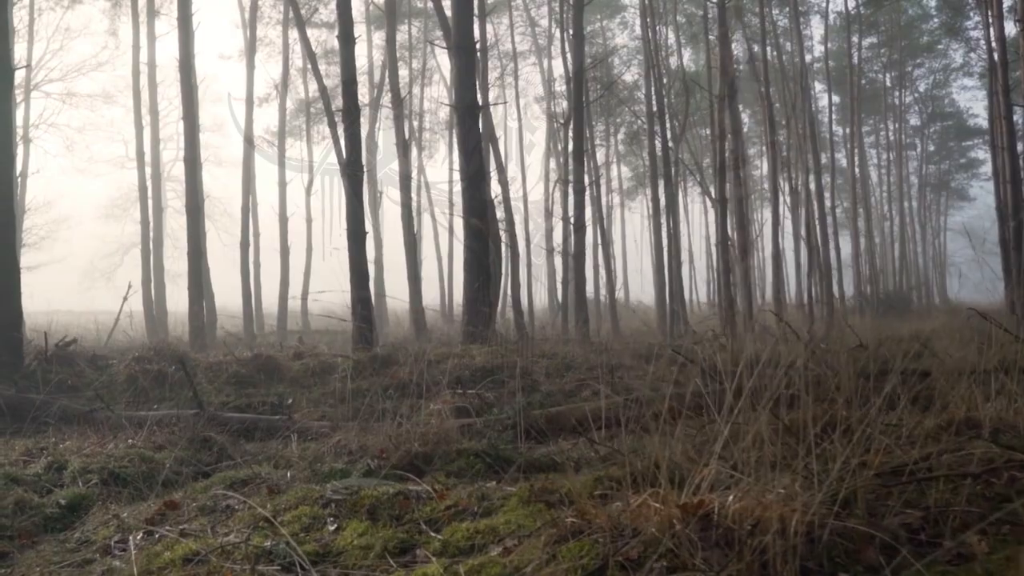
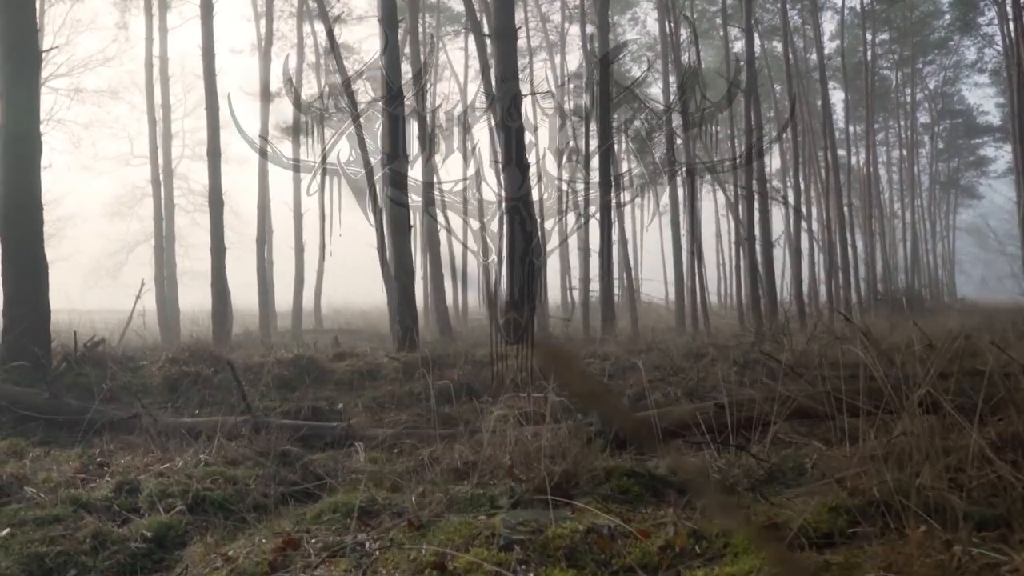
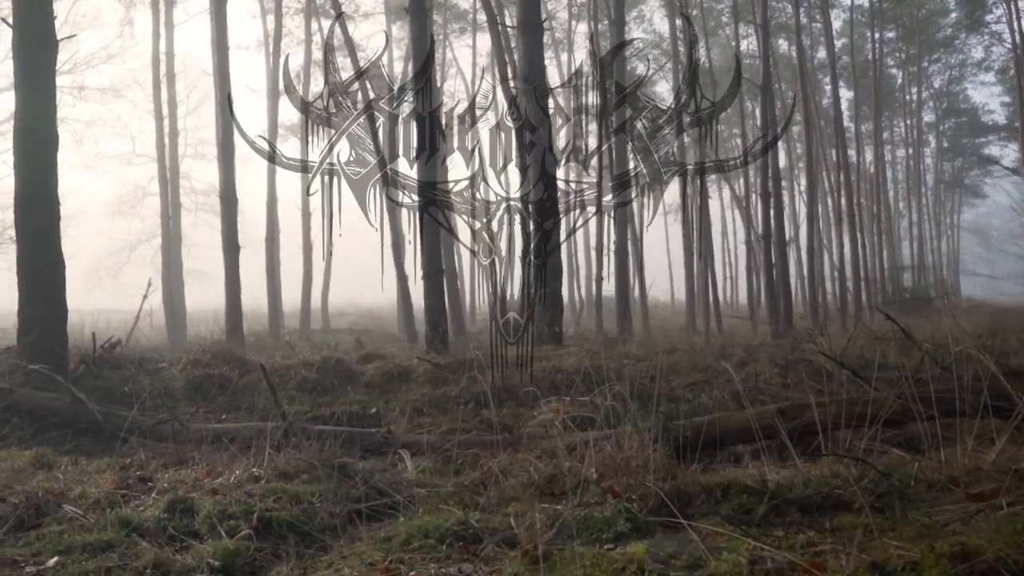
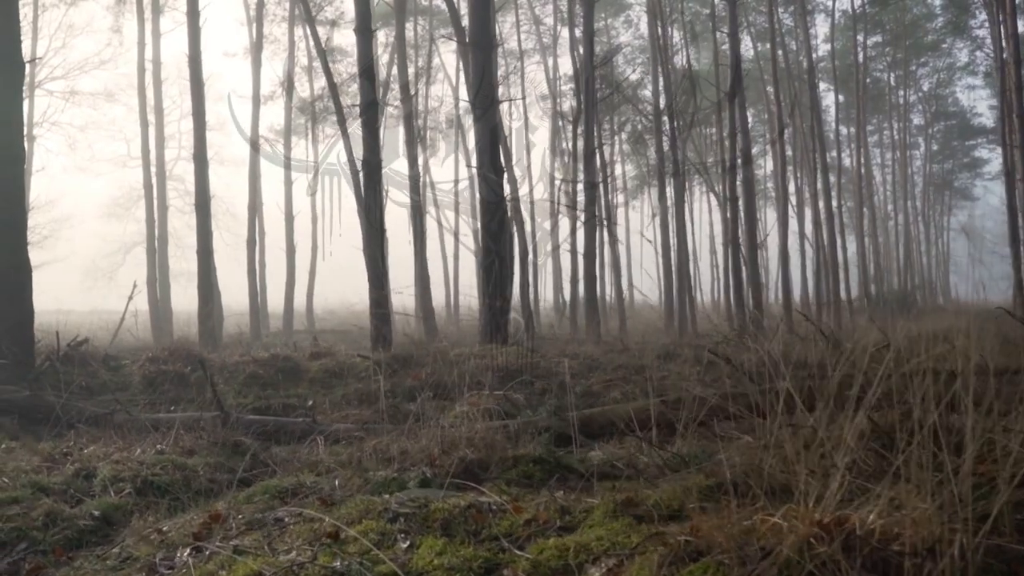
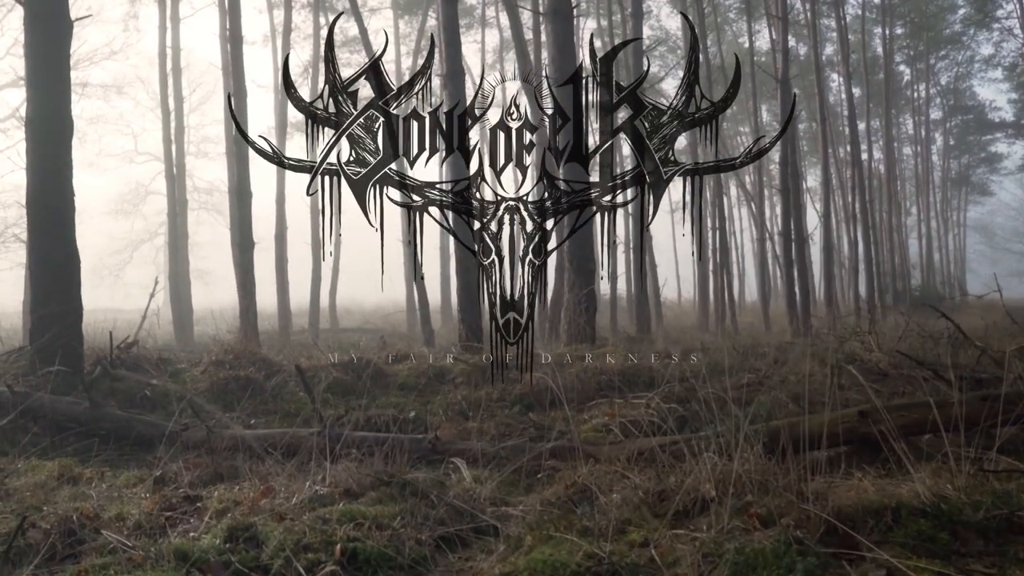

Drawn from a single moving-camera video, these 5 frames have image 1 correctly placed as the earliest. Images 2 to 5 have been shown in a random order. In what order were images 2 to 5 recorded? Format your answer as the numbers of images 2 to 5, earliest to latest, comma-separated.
4, 2, 3, 5
